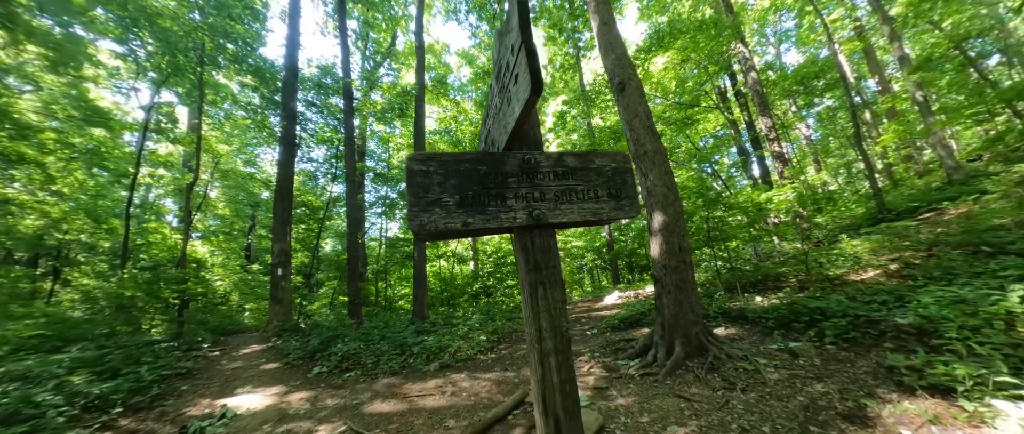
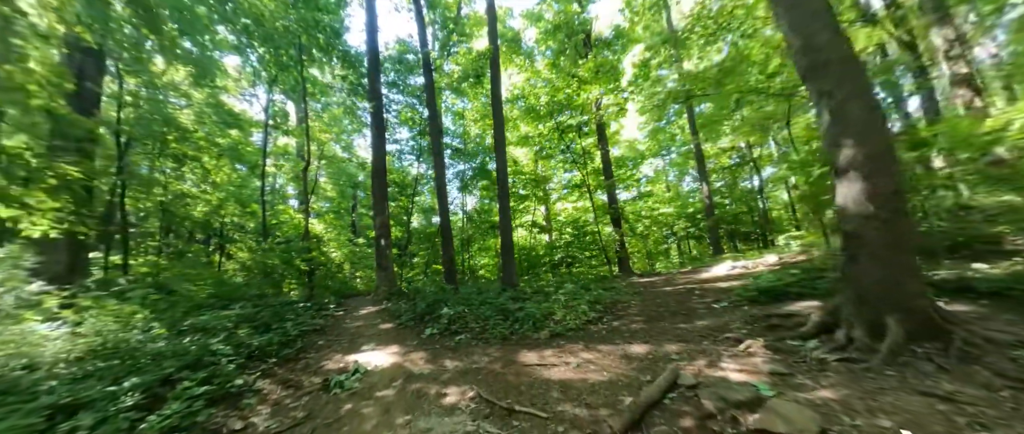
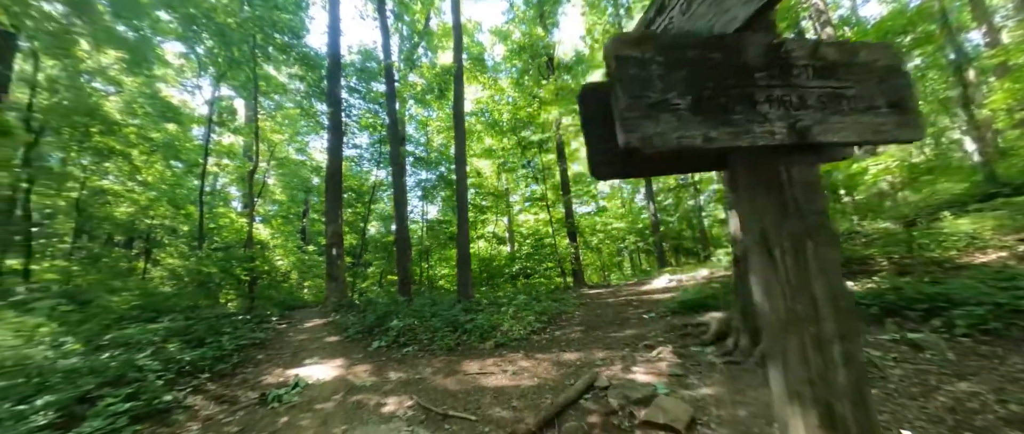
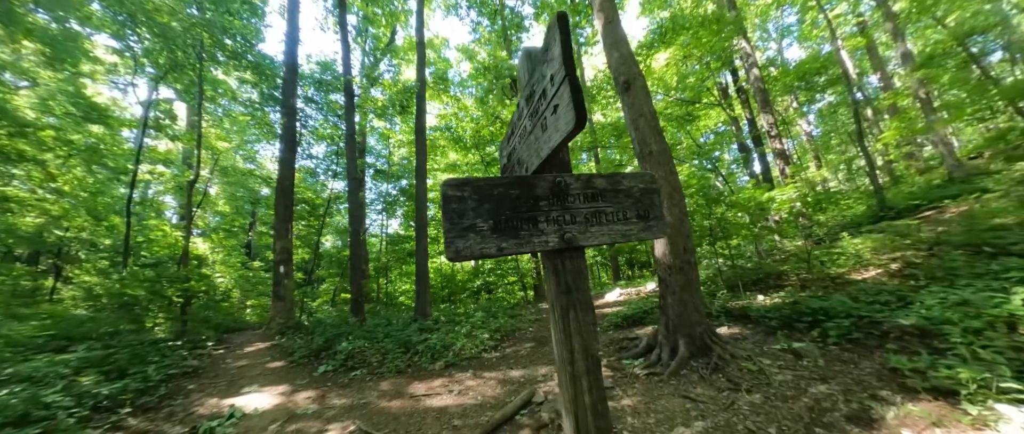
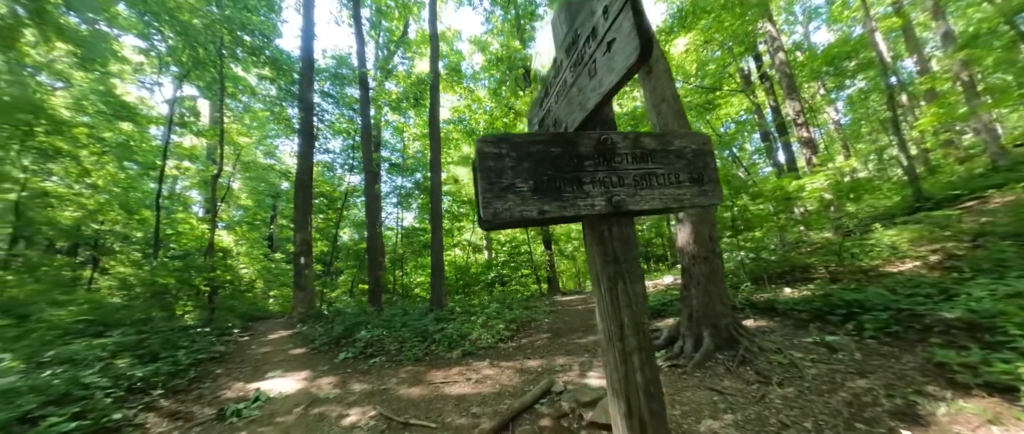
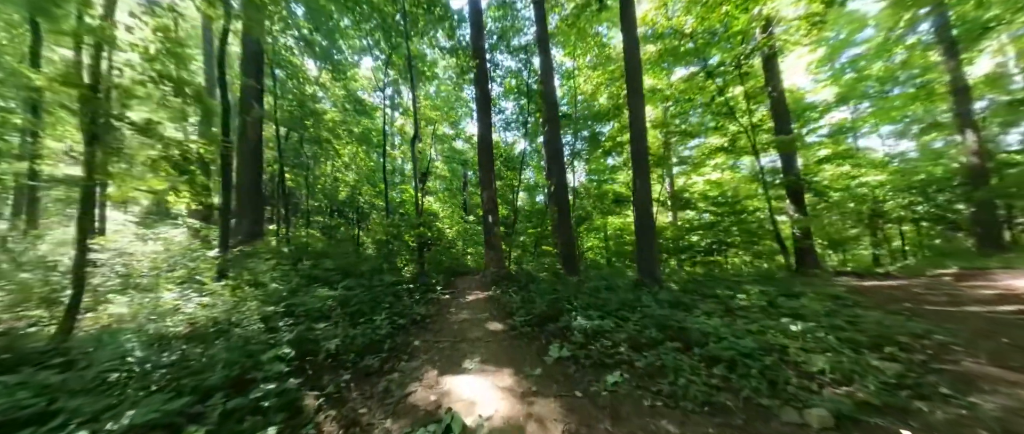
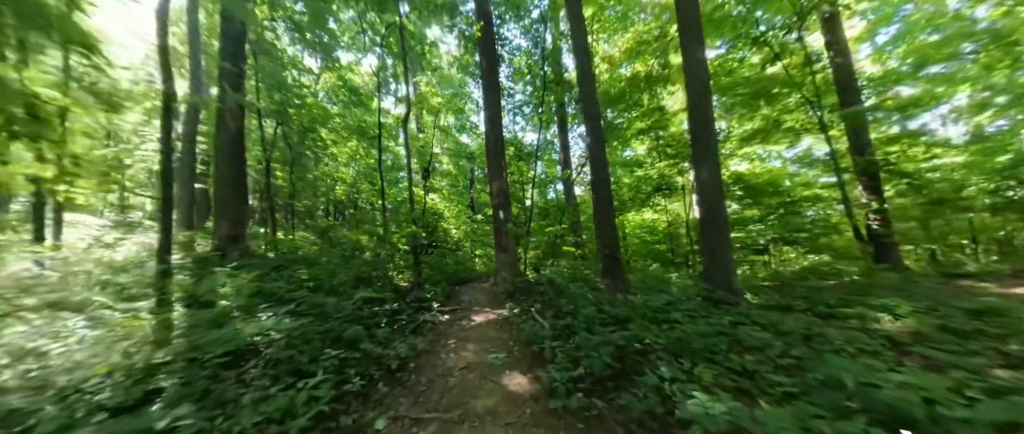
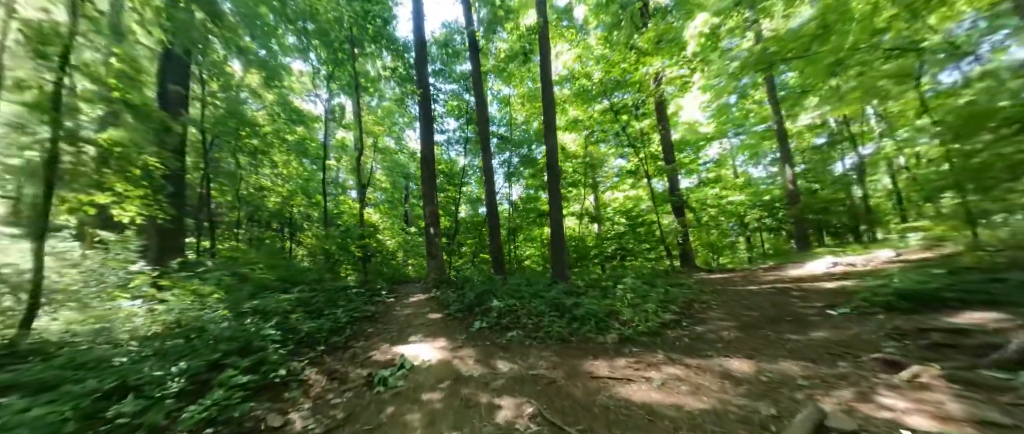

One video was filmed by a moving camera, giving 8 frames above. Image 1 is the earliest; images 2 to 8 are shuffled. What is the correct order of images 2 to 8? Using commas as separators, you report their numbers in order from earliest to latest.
4, 5, 3, 2, 8, 6, 7
